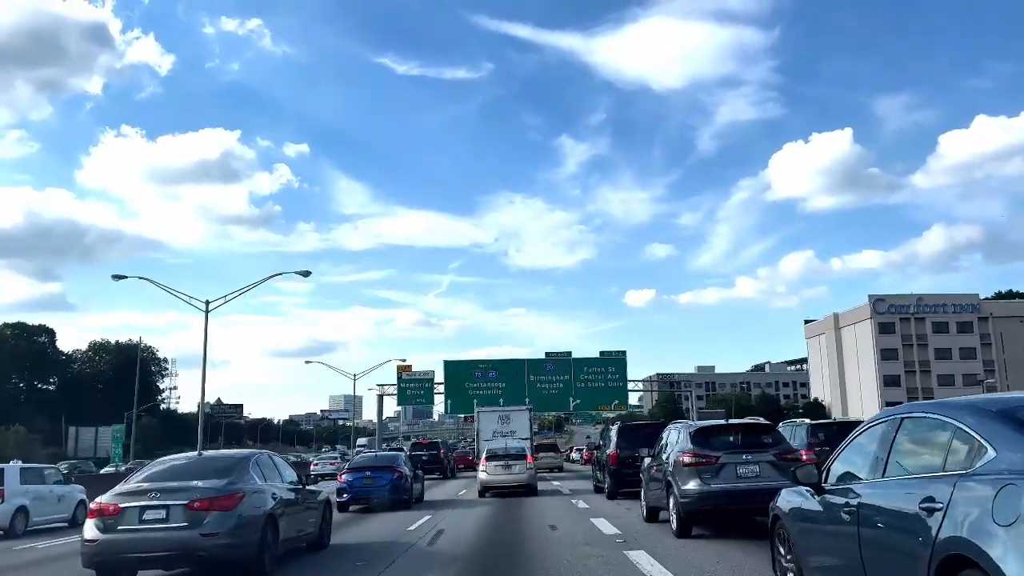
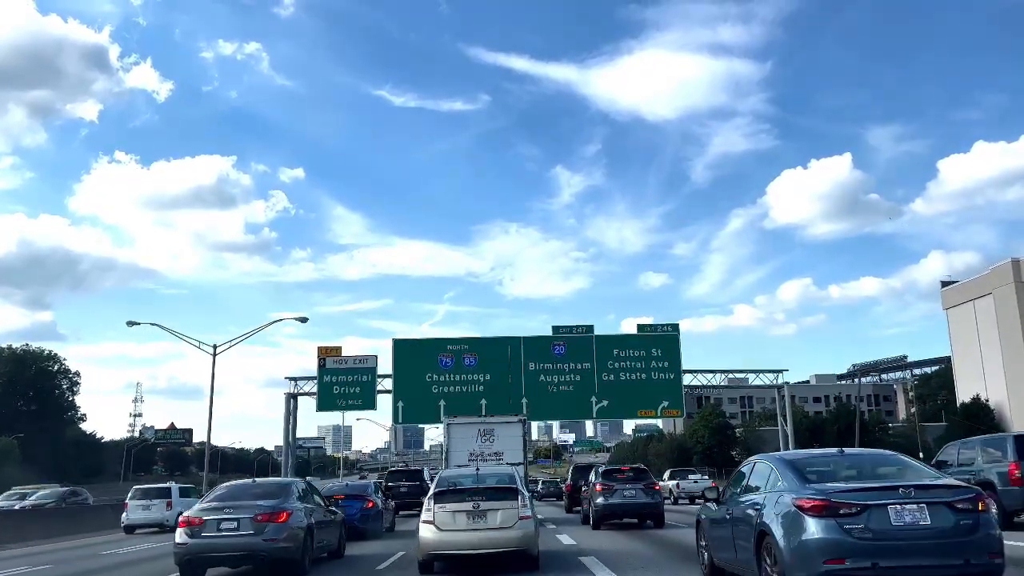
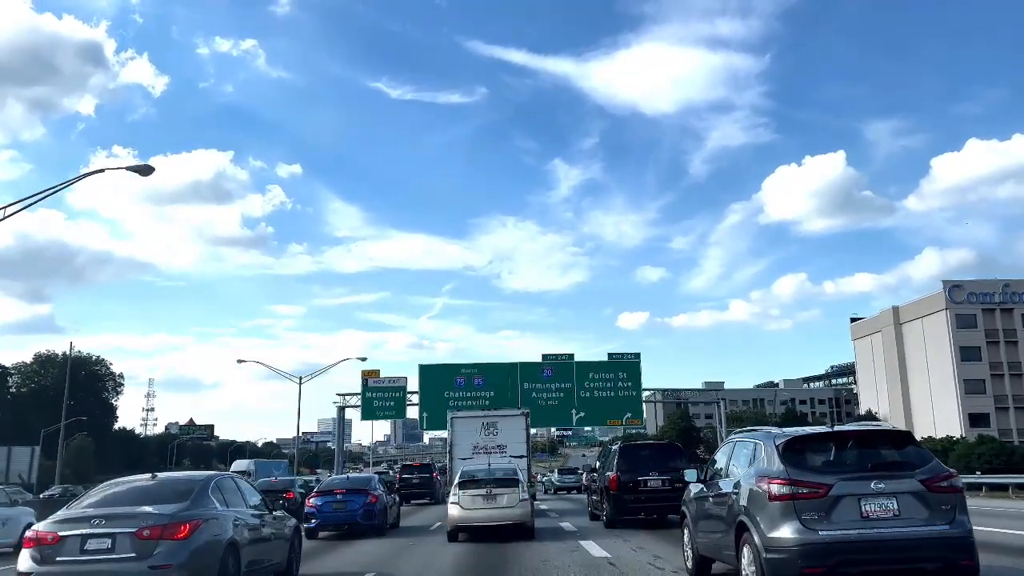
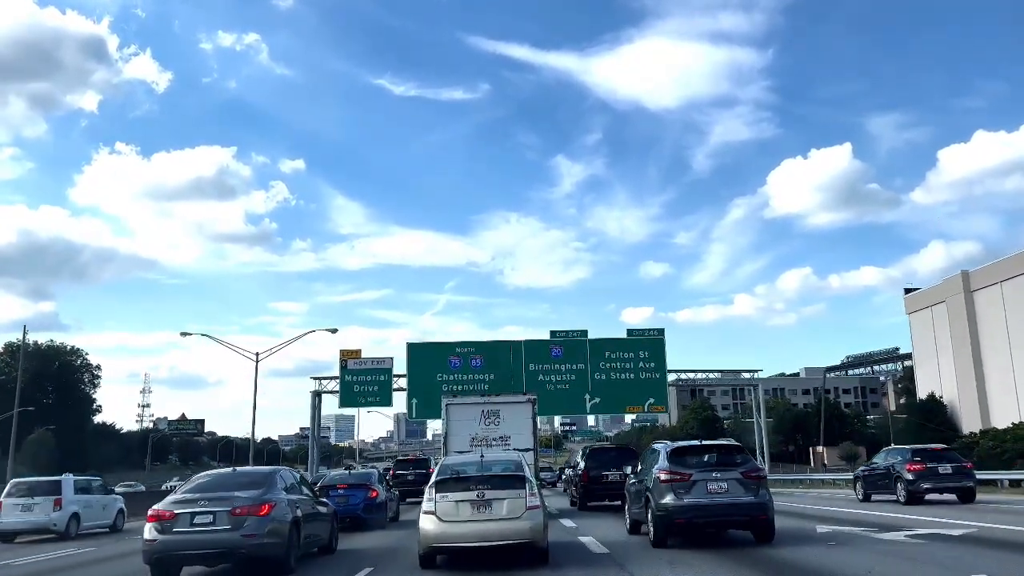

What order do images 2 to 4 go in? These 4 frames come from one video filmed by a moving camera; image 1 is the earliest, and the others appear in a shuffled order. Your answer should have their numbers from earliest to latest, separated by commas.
3, 4, 2
